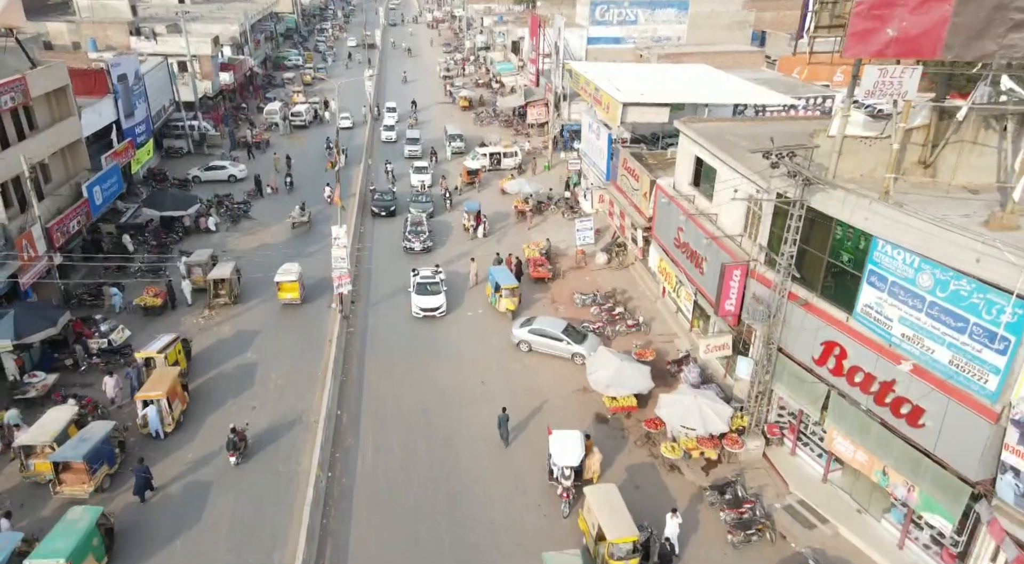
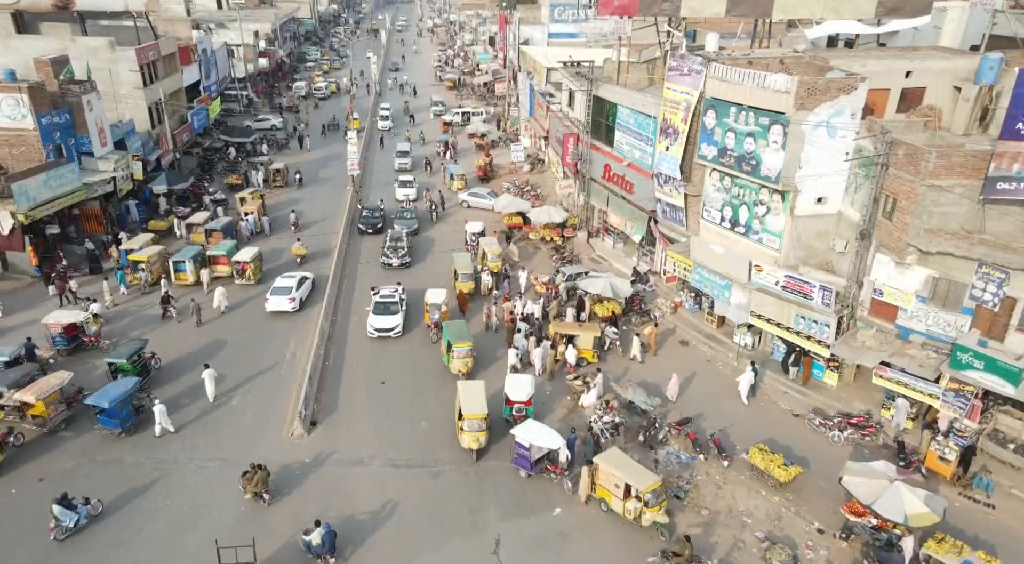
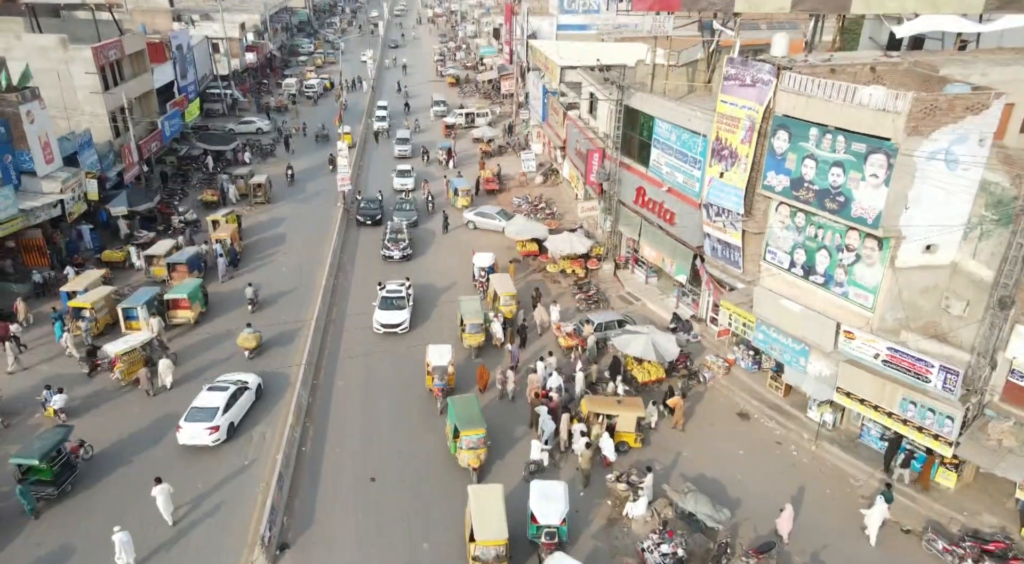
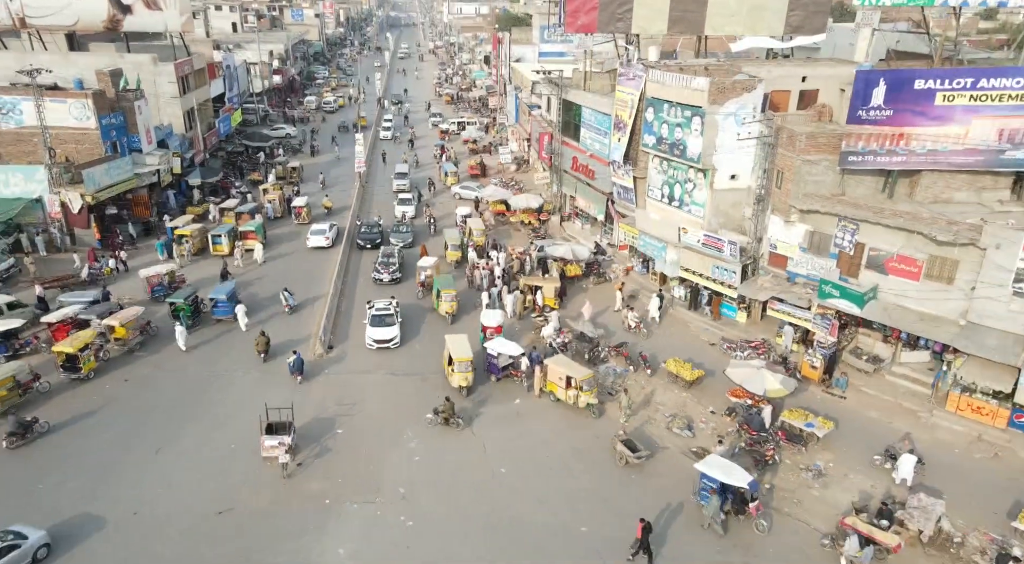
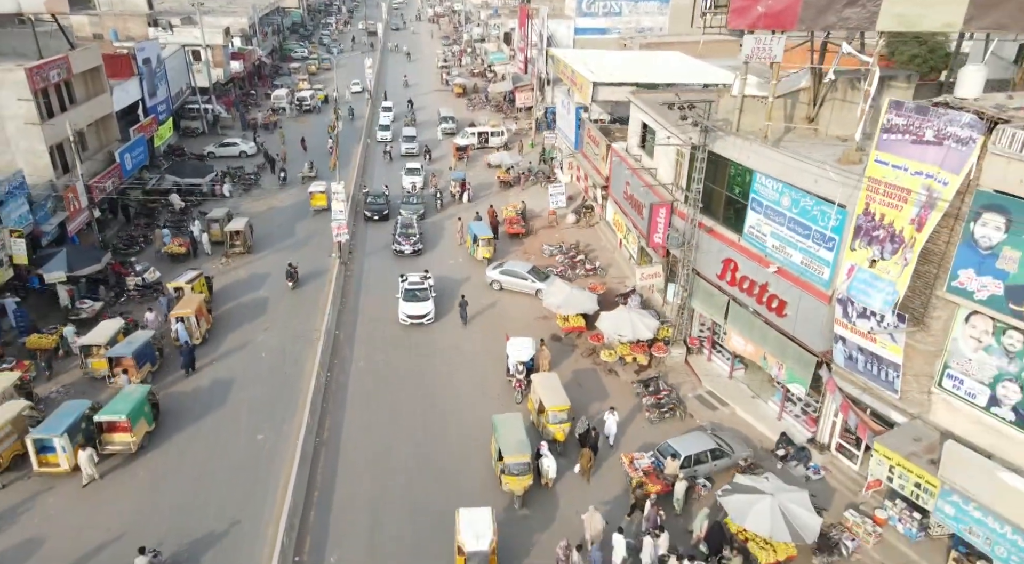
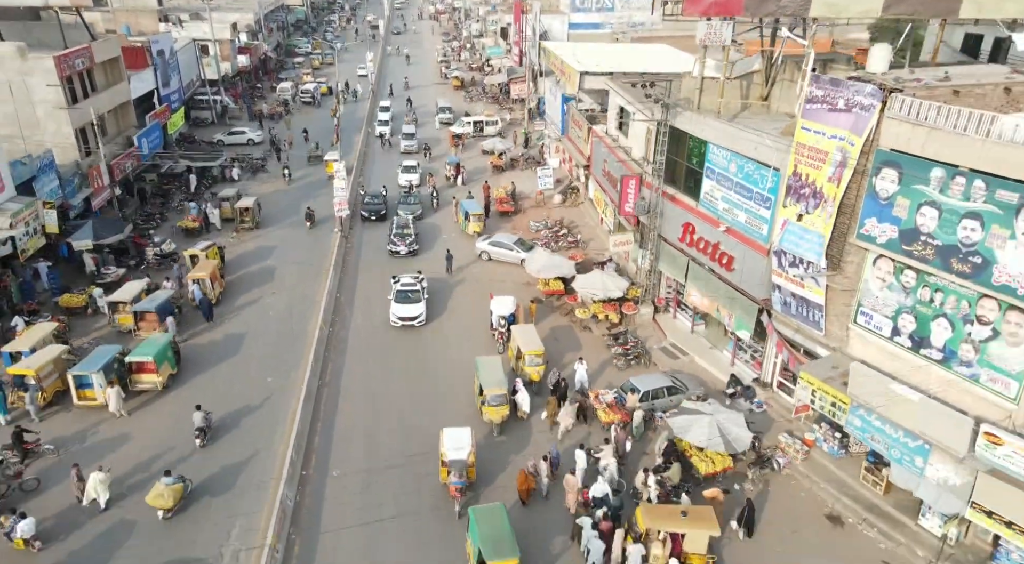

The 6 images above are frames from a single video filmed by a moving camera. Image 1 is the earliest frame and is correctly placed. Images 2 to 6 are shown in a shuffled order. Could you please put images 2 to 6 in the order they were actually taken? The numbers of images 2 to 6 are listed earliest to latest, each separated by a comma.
5, 6, 3, 2, 4
